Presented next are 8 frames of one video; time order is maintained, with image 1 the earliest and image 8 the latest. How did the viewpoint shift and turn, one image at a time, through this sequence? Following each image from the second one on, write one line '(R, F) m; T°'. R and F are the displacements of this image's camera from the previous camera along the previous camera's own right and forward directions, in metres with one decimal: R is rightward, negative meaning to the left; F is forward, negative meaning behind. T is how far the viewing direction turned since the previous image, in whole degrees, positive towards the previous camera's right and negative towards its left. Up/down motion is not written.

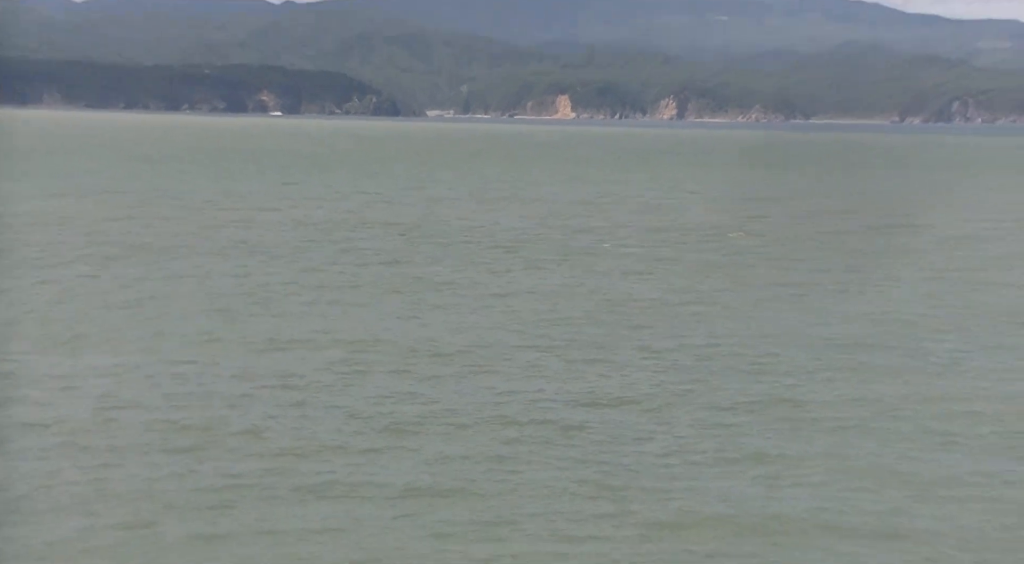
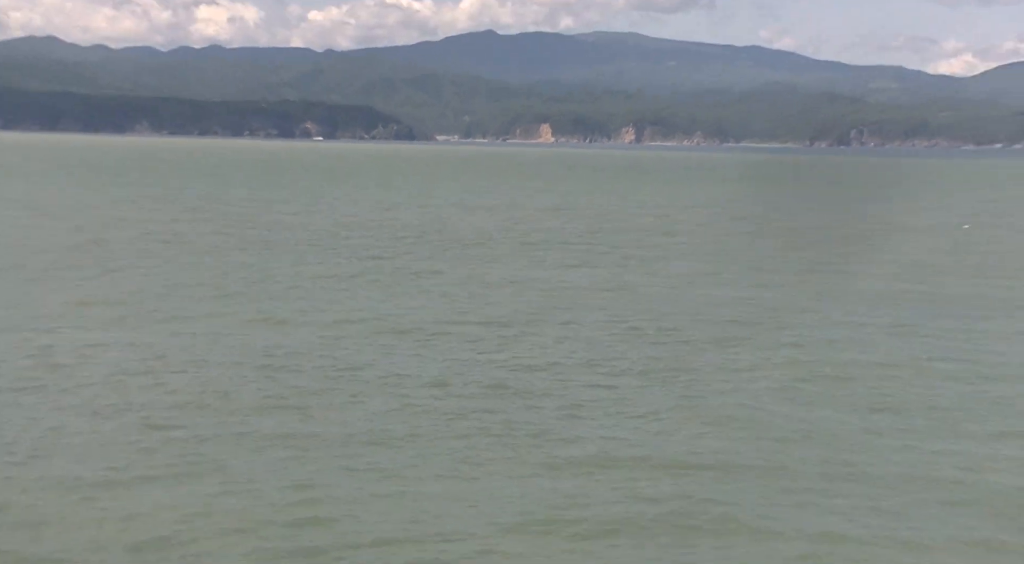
(+2.8, -3.7) m; -7°
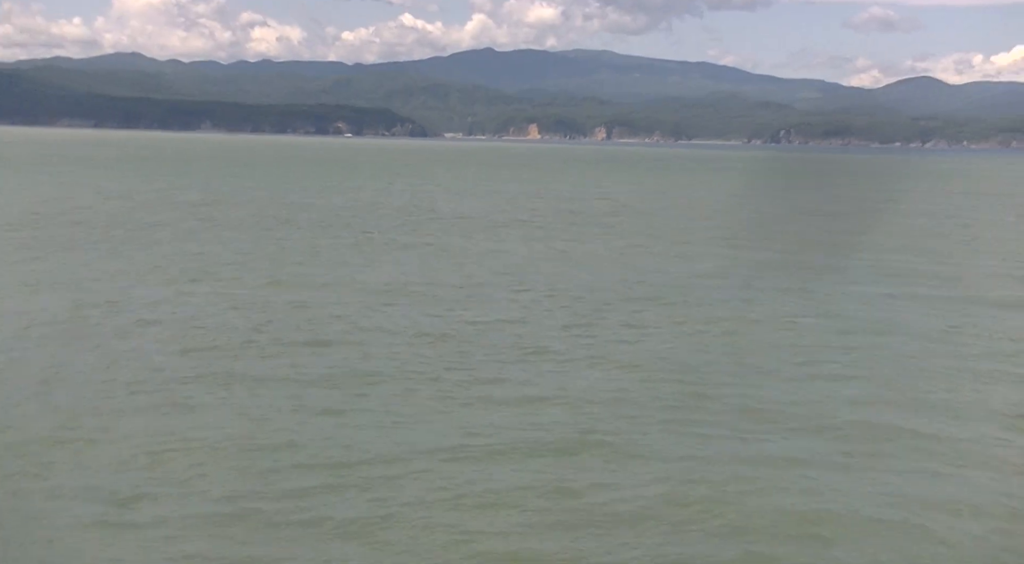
(+1.9, -4.5) m; -4°
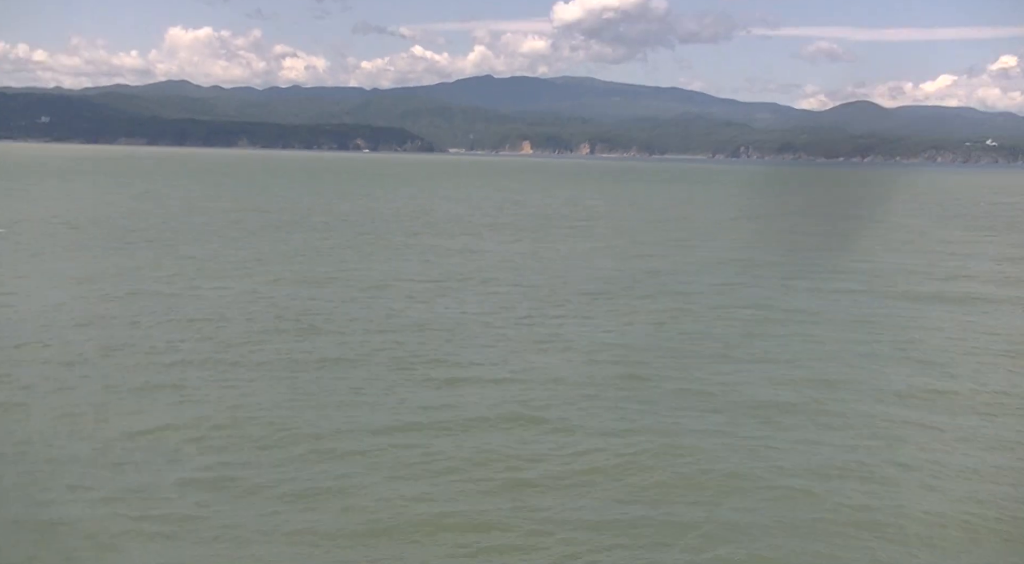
(+1.1, -3.7) m; -2°
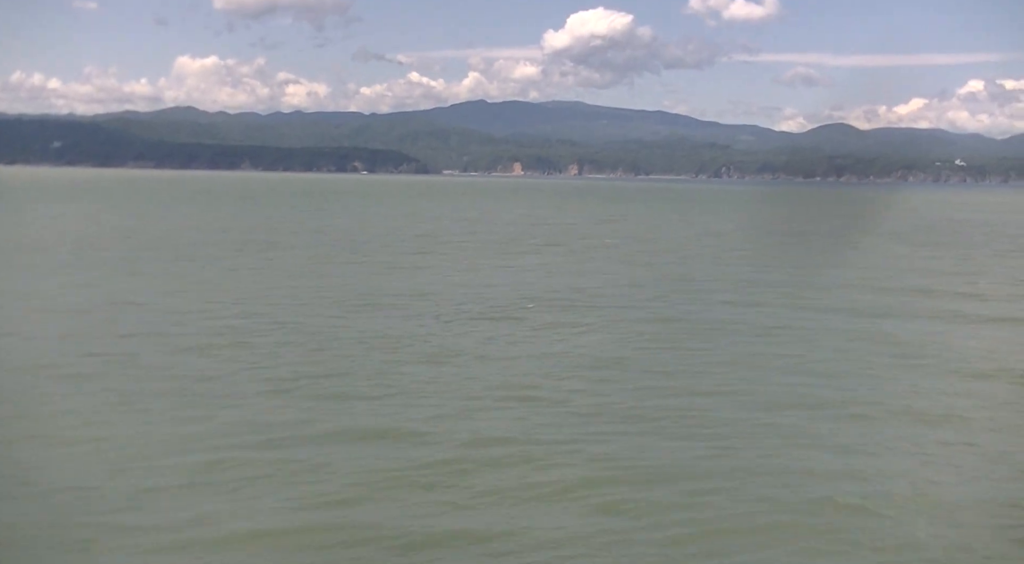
(+0.4, -1.2) m; 0°
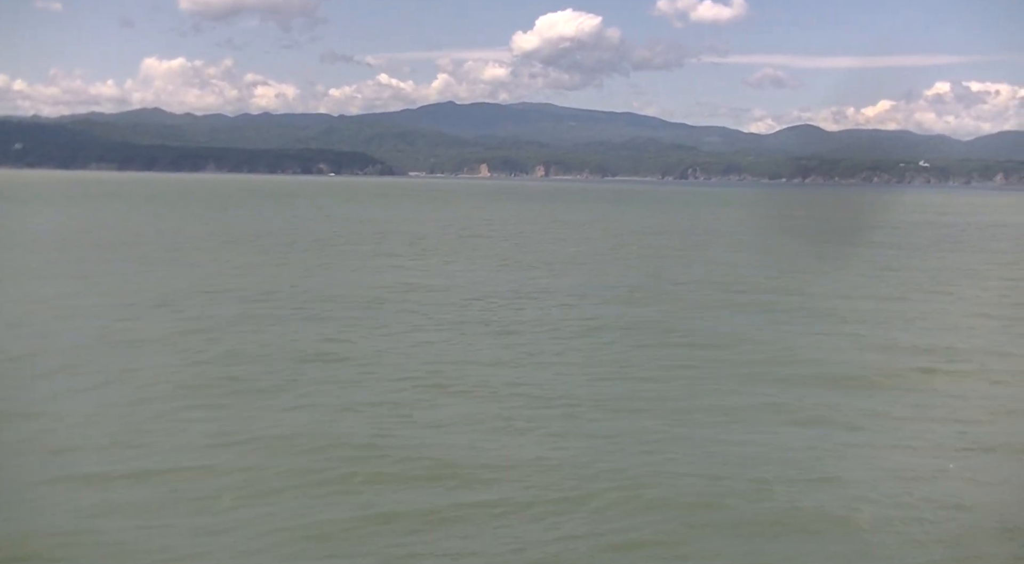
(+0.6, +0.1) m; 0°
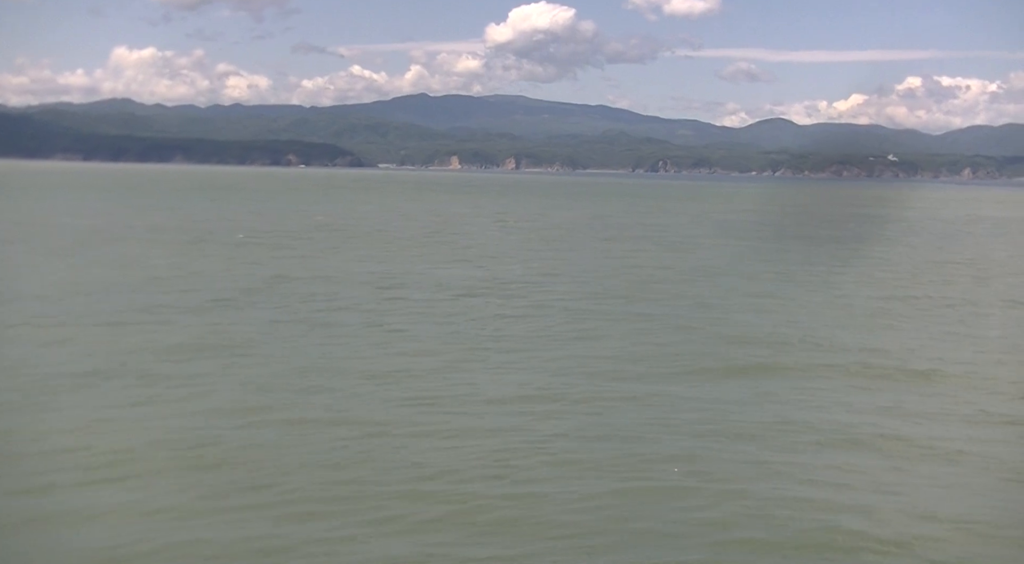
(+0.4, +0.1) m; +1°
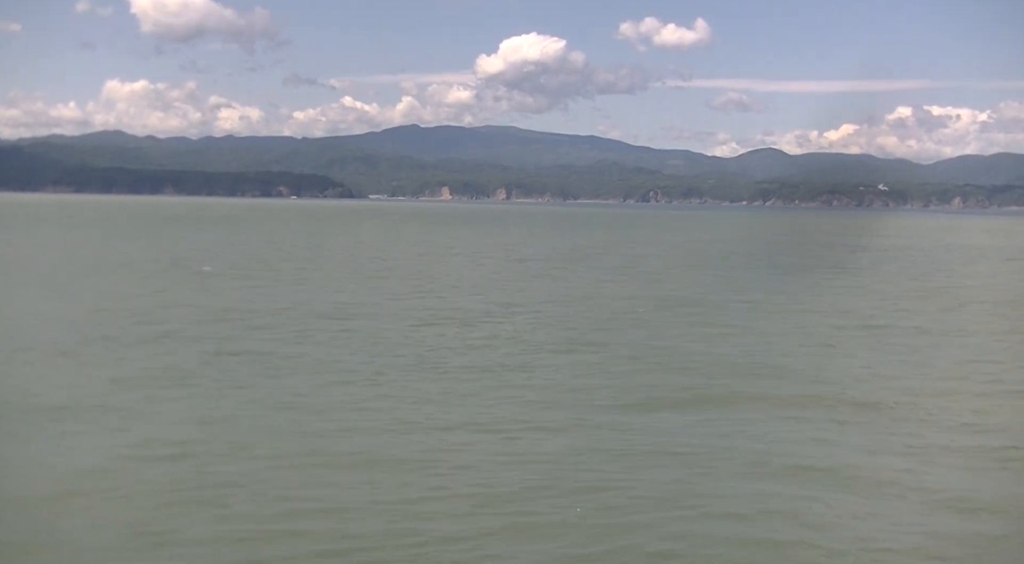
(+0.2, +0.1) m; 0°
